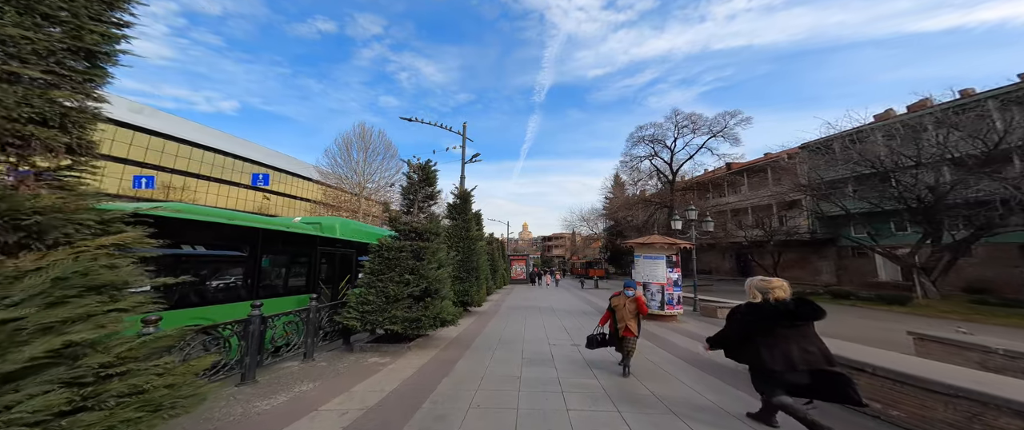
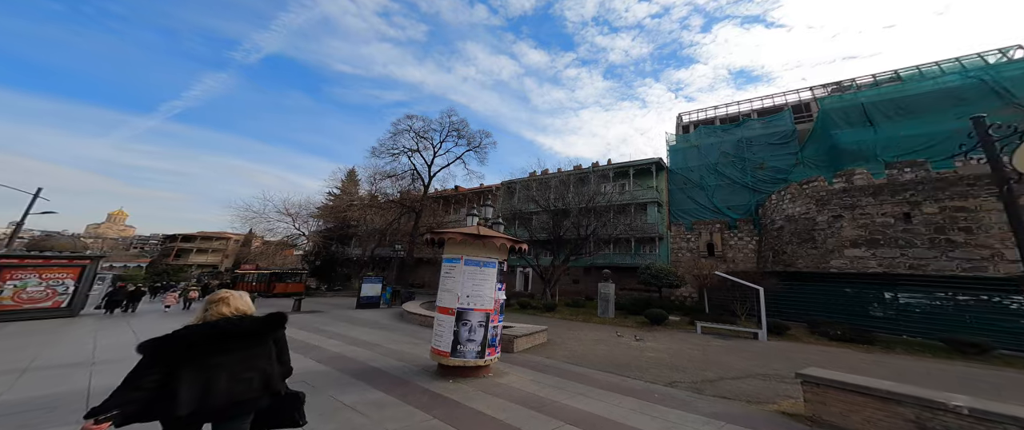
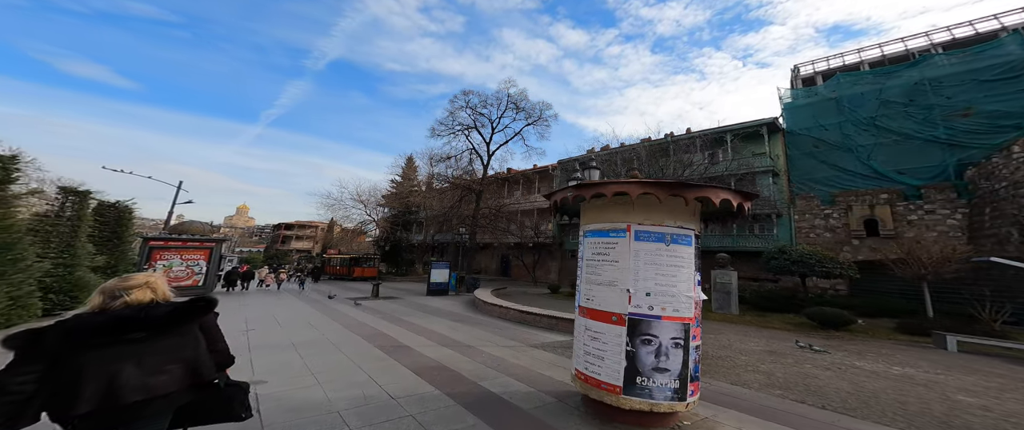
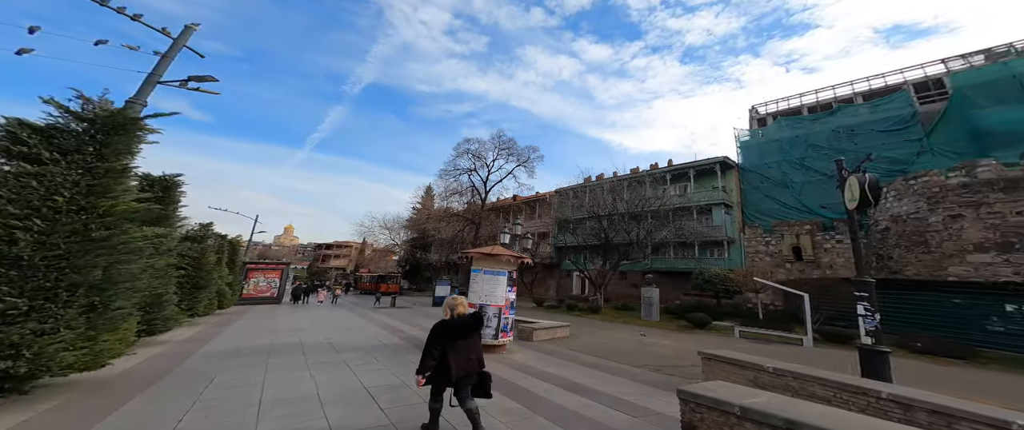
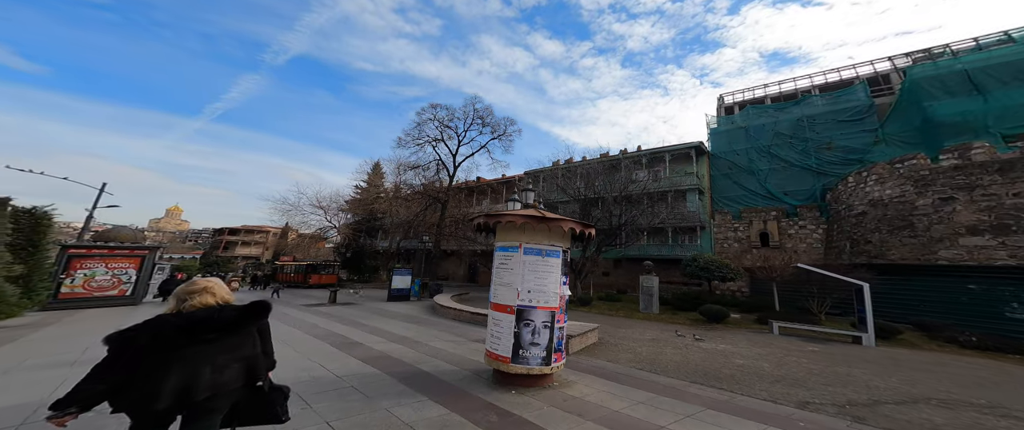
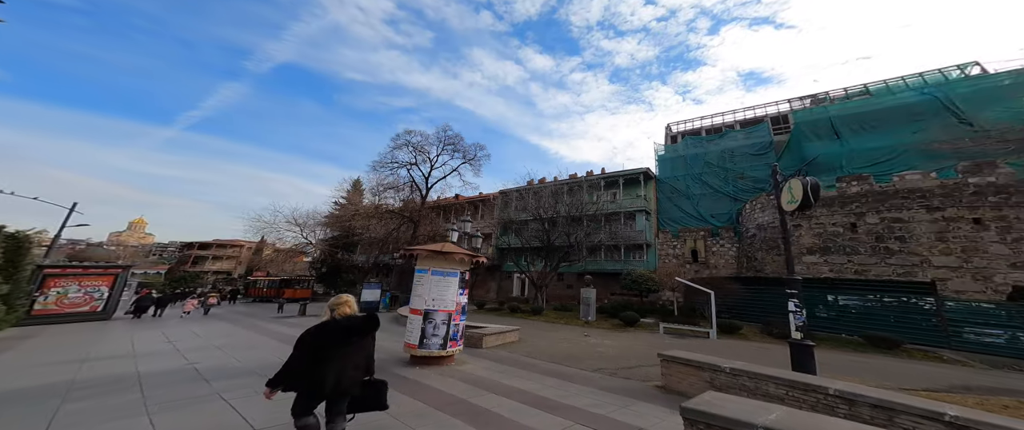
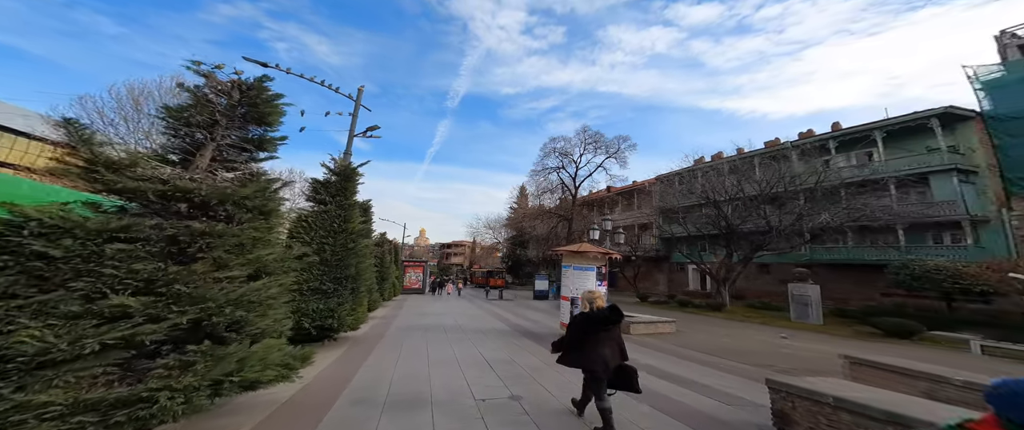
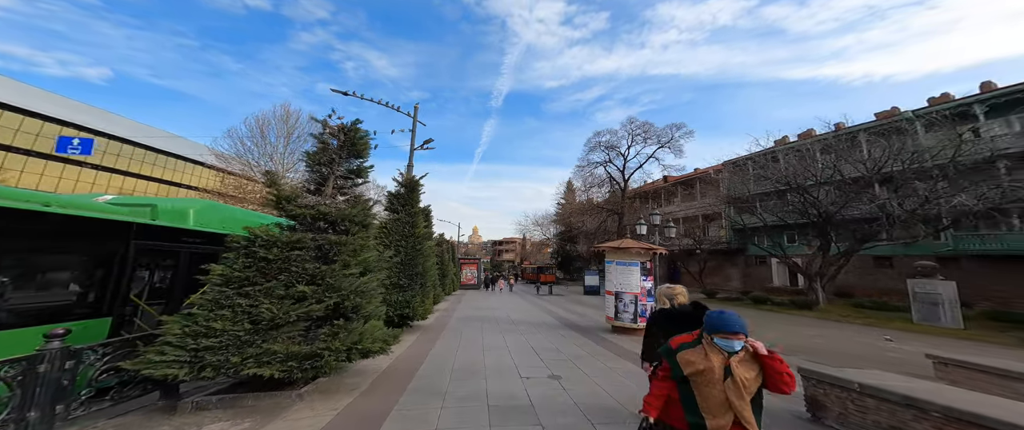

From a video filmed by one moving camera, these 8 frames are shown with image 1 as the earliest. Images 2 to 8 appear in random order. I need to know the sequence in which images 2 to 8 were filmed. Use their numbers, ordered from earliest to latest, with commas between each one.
8, 7, 4, 6, 2, 5, 3
